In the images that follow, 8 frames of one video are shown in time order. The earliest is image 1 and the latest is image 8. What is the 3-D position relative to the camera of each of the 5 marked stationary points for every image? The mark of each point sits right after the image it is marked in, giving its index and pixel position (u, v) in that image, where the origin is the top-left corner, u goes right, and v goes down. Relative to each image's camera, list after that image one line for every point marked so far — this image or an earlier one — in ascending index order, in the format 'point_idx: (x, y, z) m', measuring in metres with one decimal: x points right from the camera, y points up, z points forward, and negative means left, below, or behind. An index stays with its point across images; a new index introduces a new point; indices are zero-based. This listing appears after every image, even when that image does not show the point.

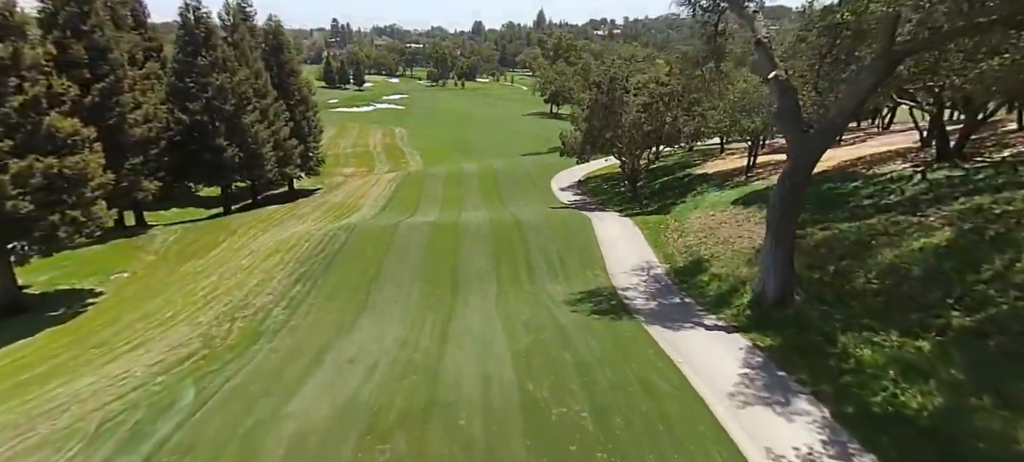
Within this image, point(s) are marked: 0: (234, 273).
0: (-8.4, -1.3, +17.2) m
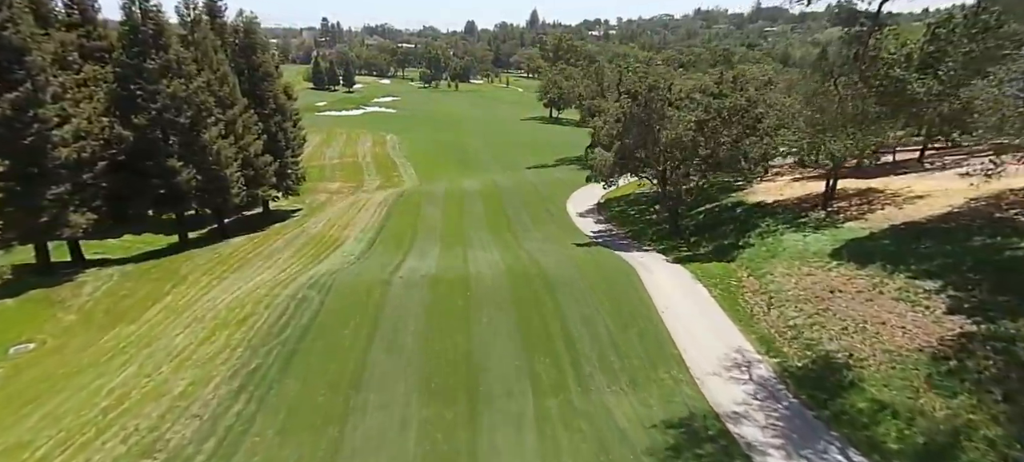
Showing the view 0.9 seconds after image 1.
0: (-7.6, -2.9, +12.3) m
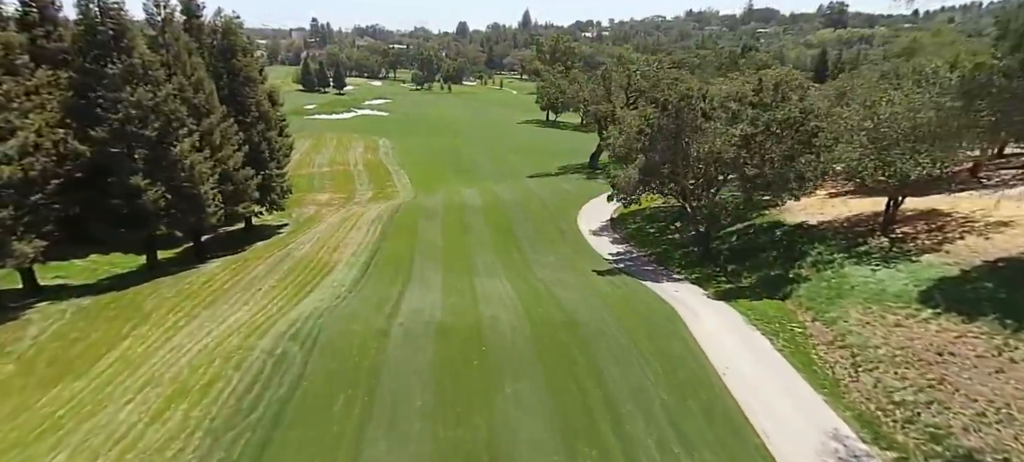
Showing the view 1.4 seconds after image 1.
0: (-7.1, -3.8, +9.7) m
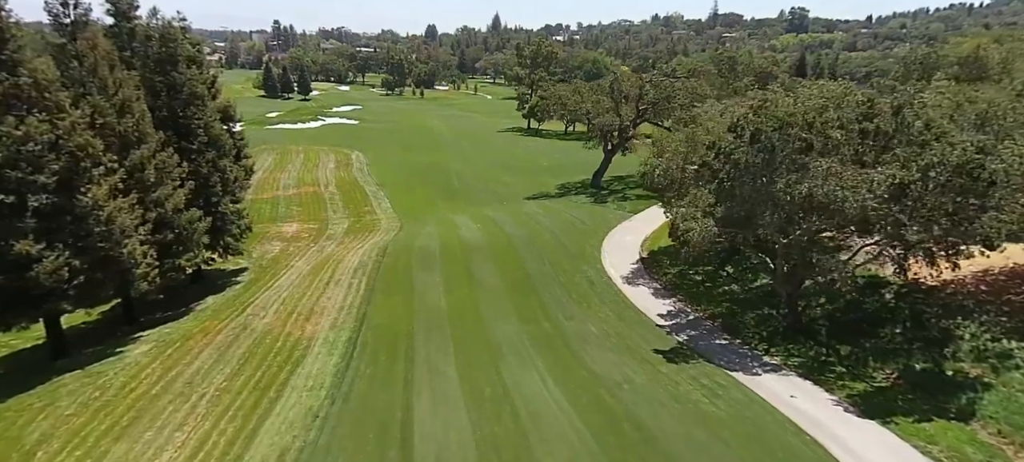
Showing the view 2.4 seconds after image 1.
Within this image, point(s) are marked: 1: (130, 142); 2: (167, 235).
0: (-5.5, -5.7, +4.4) m
1: (-12.2, +2.9, +18.2) m
2: (-11.8, -0.1, +19.6) m
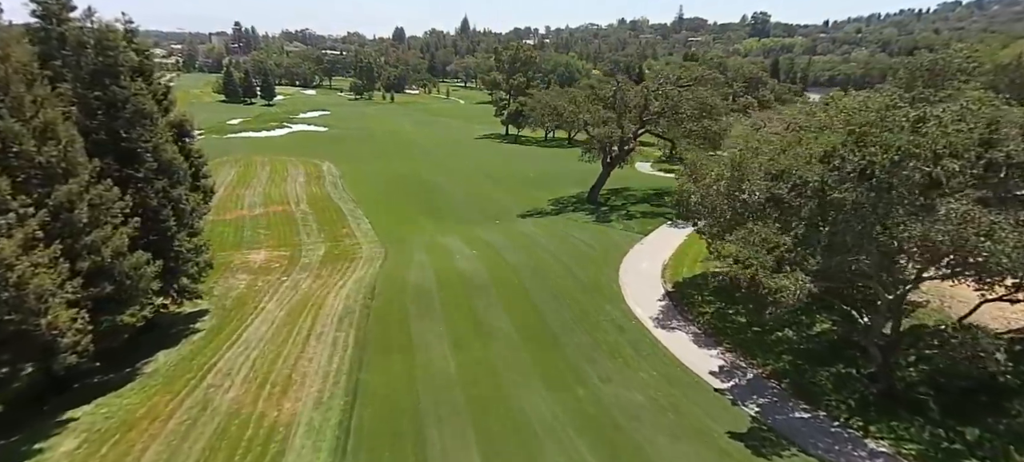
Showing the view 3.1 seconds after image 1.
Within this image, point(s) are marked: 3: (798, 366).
0: (-4.0, -6.9, +0.9) m
1: (-11.6, +1.5, +14.4) m
2: (-11.2, -1.5, +15.8) m
3: (+7.6, -3.6, +15.2) m
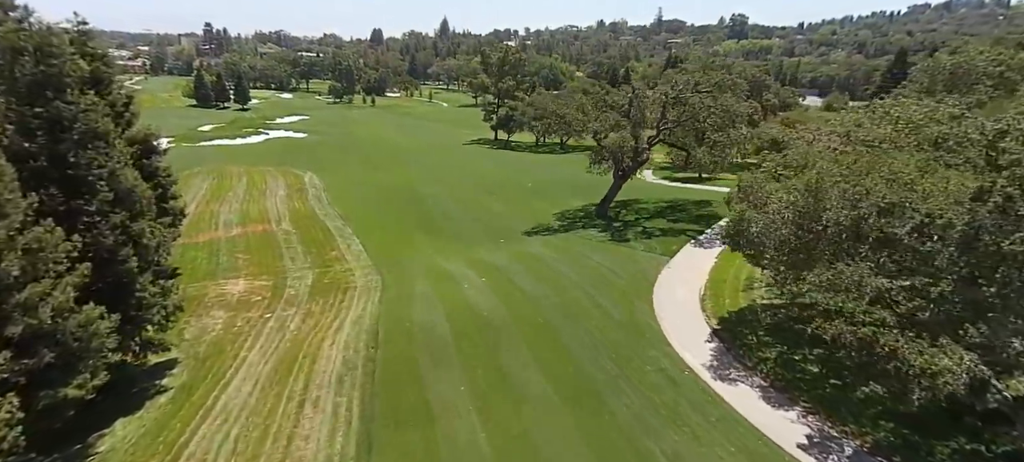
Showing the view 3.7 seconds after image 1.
0: (-2.5, -7.9, -2.1) m
1: (-10.6, +0.4, +11.1) m
2: (-10.2, -2.7, +12.5) m
3: (+8.7, -4.6, +12.6) m
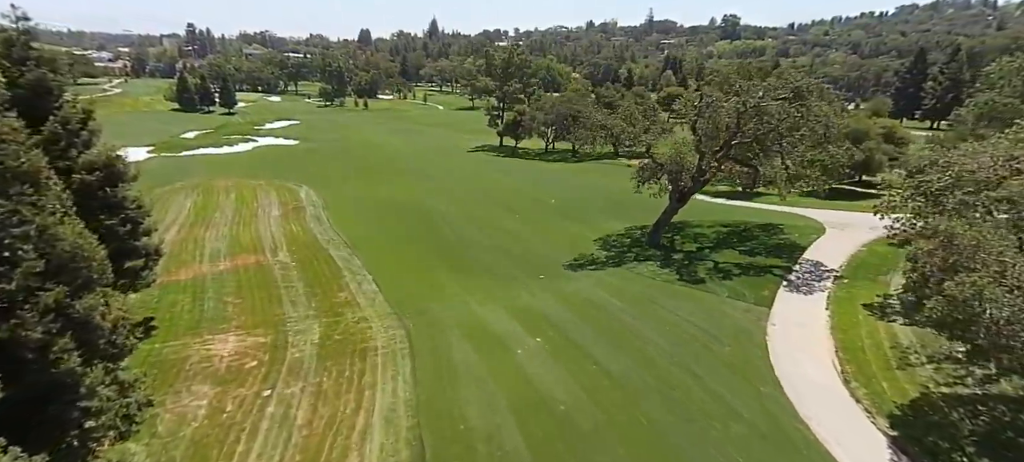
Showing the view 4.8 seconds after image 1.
0: (+0.3, -9.6, -7.5) m
1: (-8.1, -1.4, +5.5) m
2: (-7.7, -4.5, +7.0) m
3: (+11.2, -6.2, +7.4) m
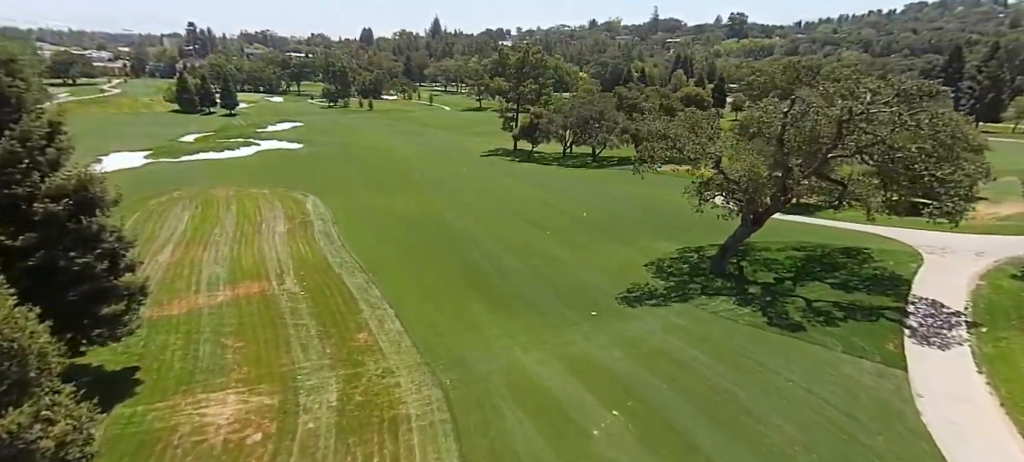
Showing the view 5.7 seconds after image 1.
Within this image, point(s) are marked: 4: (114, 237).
0: (+2.3, -11.0, -11.9) m
1: (-6.0, -2.8, +1.2) m
2: (-5.7, -5.8, +2.6) m
3: (+13.2, -7.5, +3.0) m
4: (-12.5, -0.3, +17.9) m
